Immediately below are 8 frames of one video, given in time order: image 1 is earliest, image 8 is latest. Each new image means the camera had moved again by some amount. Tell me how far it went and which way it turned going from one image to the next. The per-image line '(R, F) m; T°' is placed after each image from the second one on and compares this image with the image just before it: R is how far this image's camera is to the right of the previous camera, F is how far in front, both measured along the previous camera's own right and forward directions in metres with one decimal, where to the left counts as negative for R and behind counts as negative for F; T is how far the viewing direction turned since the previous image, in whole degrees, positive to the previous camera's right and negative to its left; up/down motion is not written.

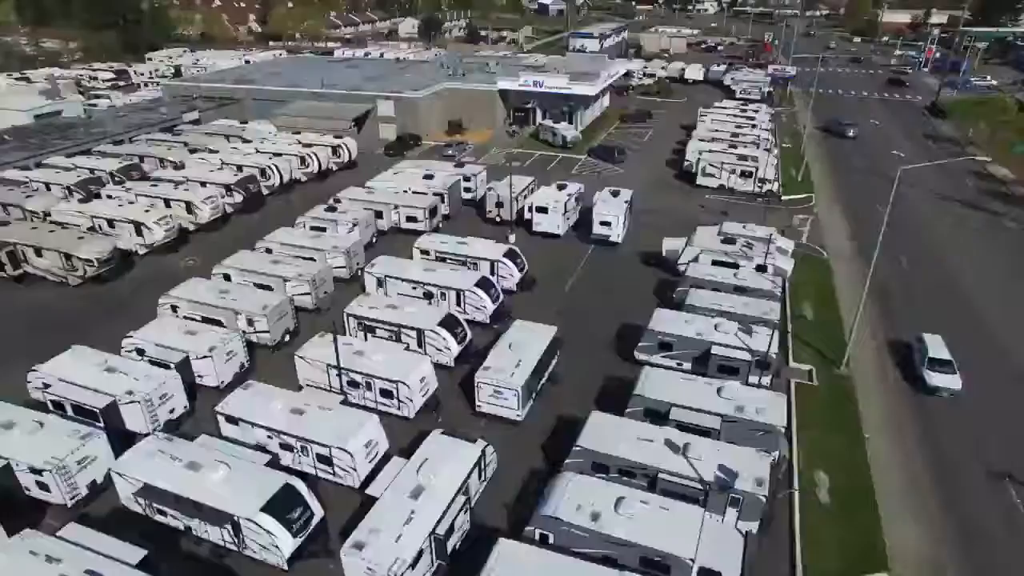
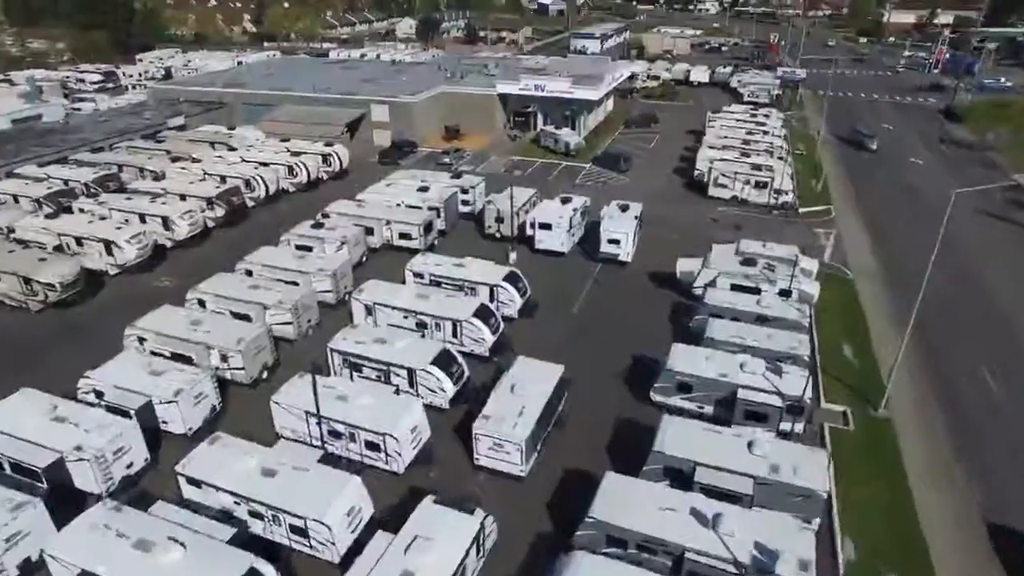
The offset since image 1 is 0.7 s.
(-0.1, +2.4) m; 0°
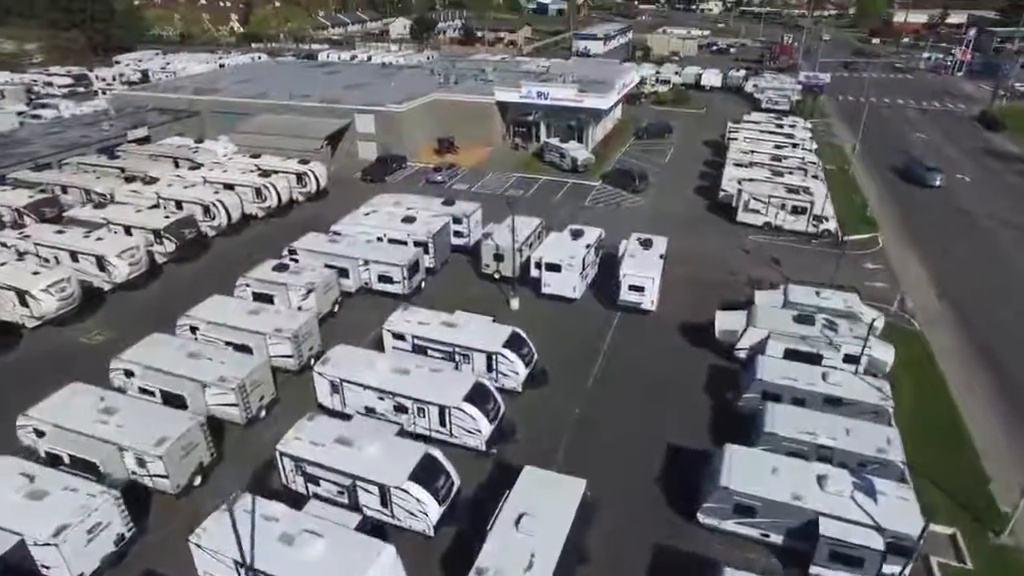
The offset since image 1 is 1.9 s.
(-0.2, +5.2) m; 0°
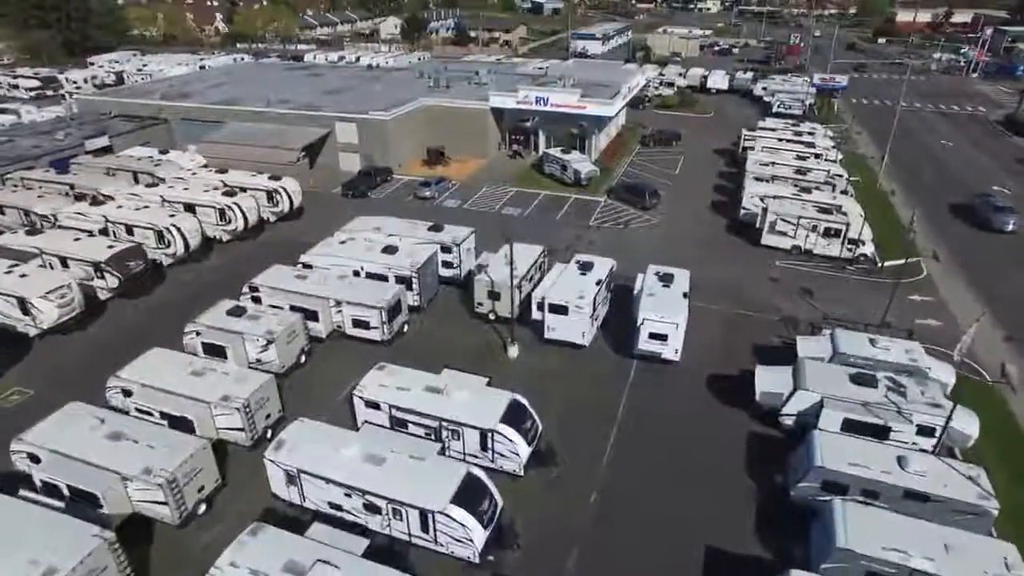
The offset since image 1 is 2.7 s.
(-0.1, +4.1) m; 0°
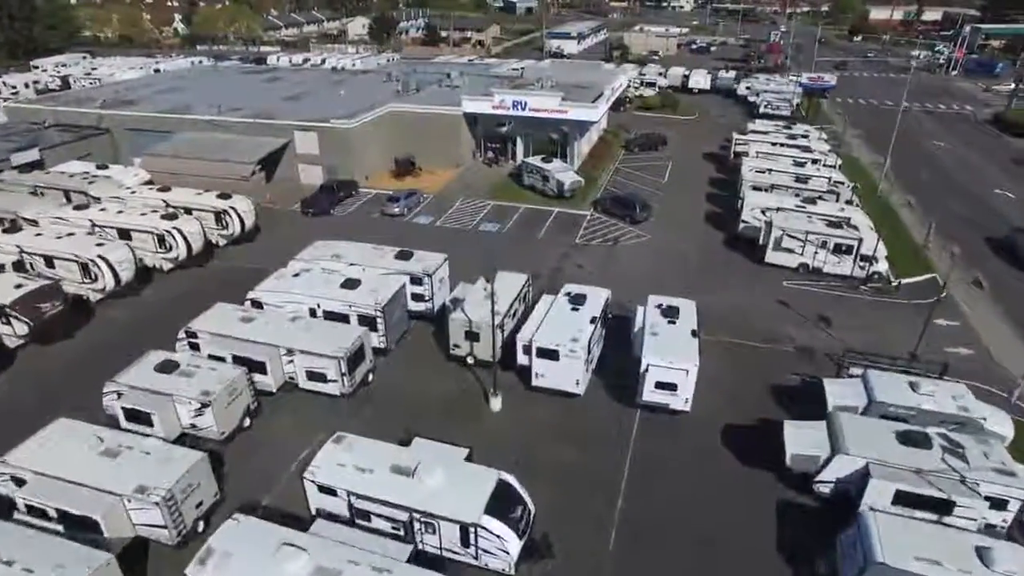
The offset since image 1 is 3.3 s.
(-0.1, +3.3) m; +2°
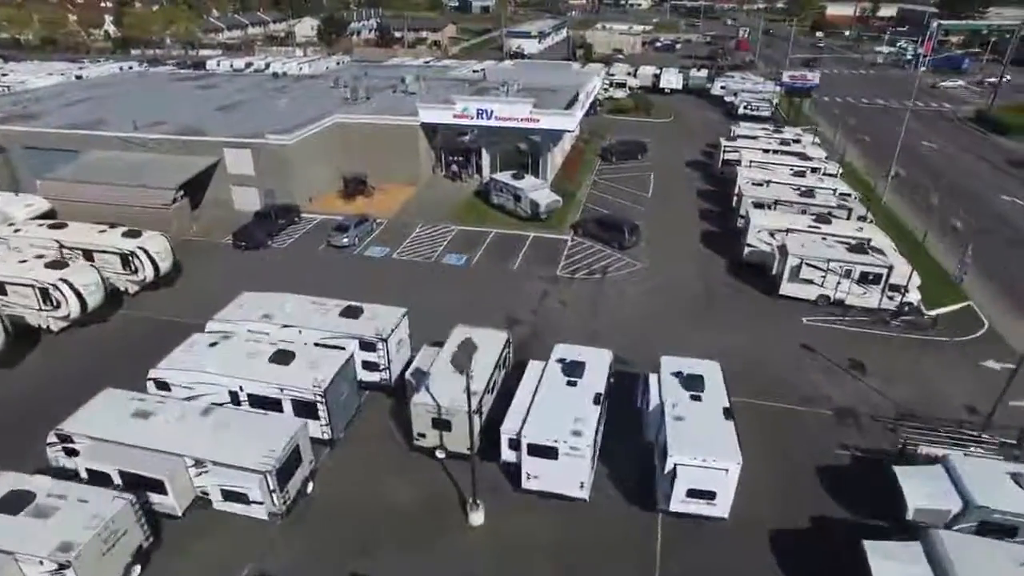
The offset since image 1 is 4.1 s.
(-0.3, +4.8) m; +3°
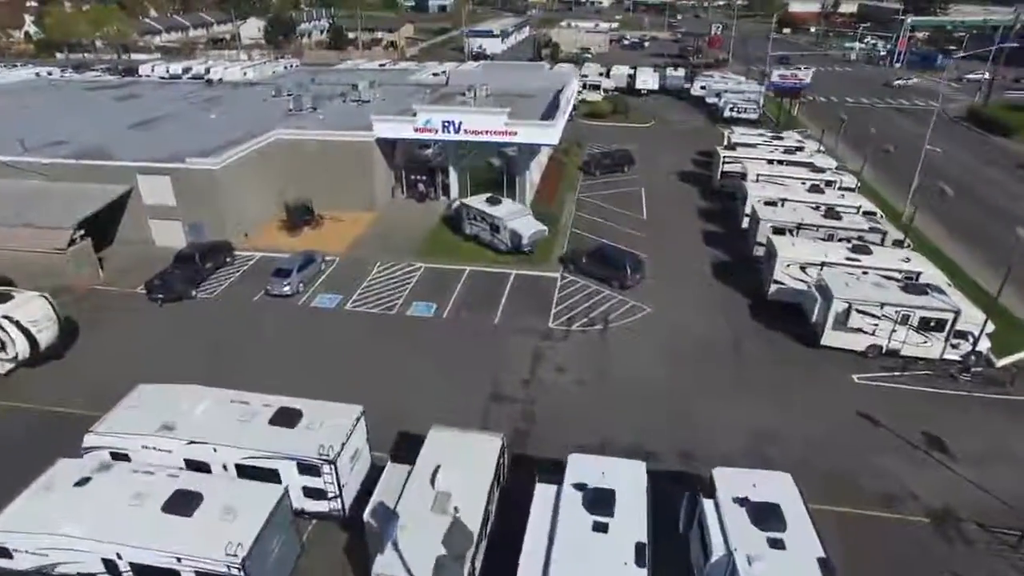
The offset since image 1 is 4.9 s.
(-0.6, +5.1) m; +3°
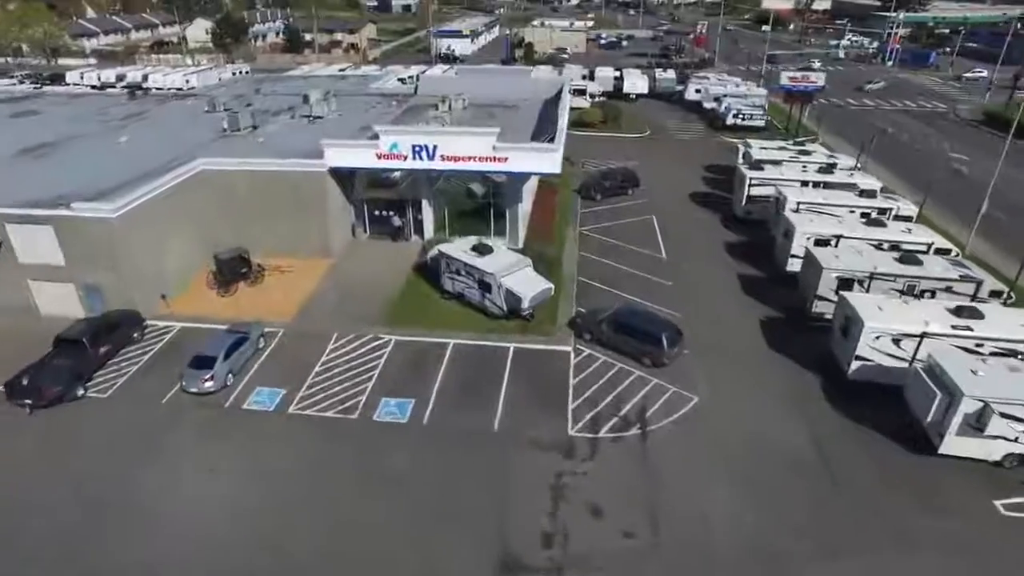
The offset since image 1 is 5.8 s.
(-0.8, +6.1) m; +3°
